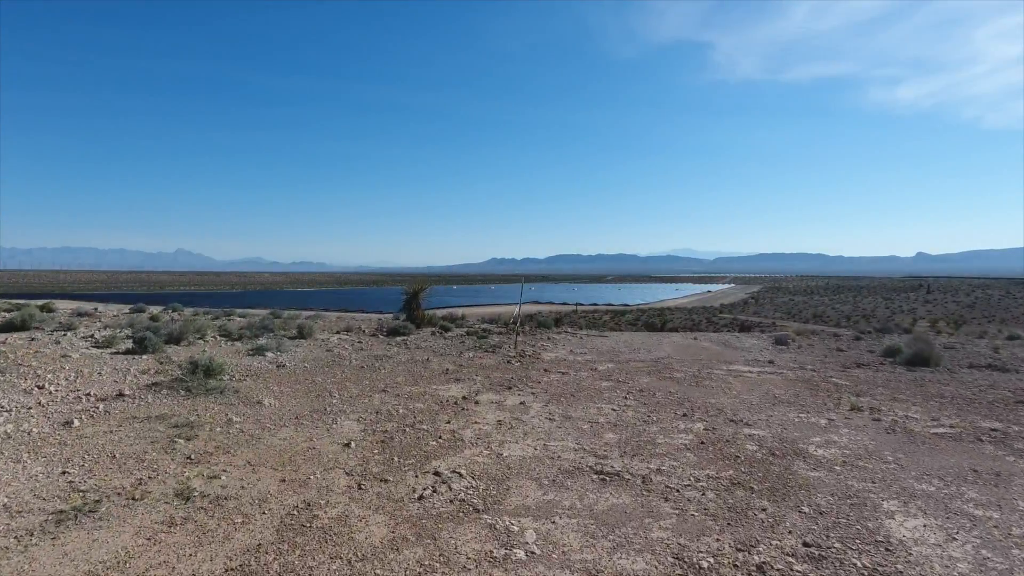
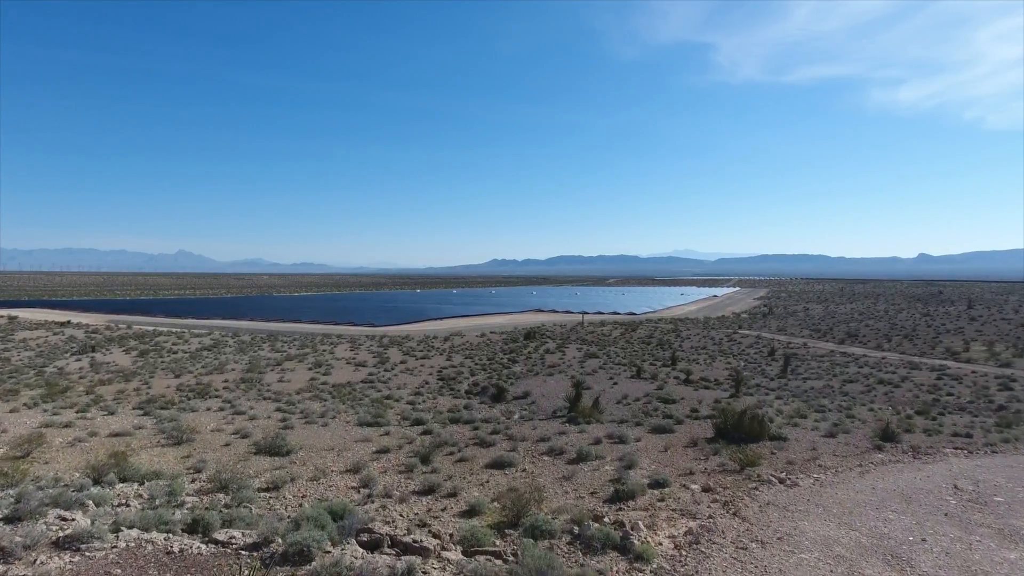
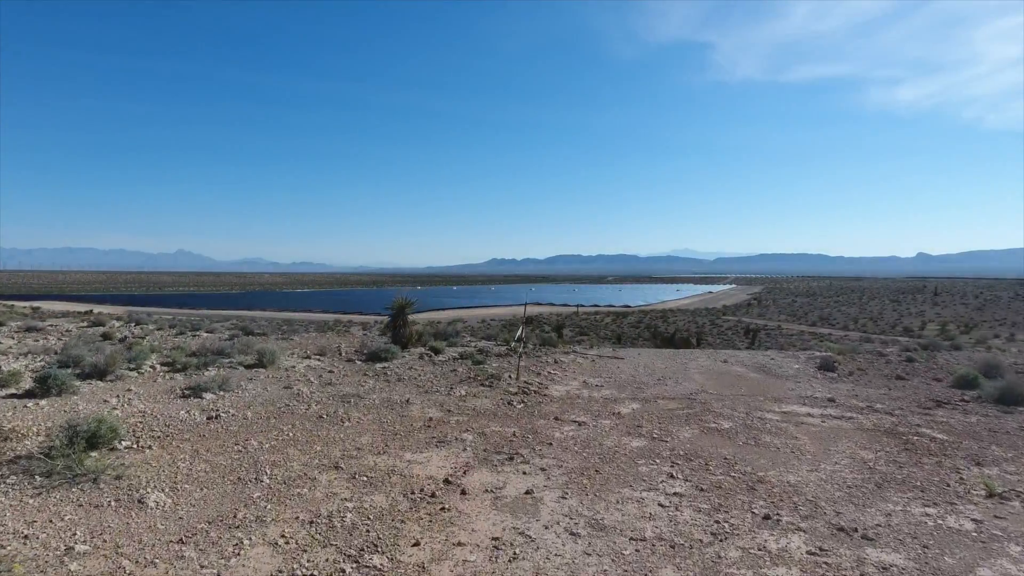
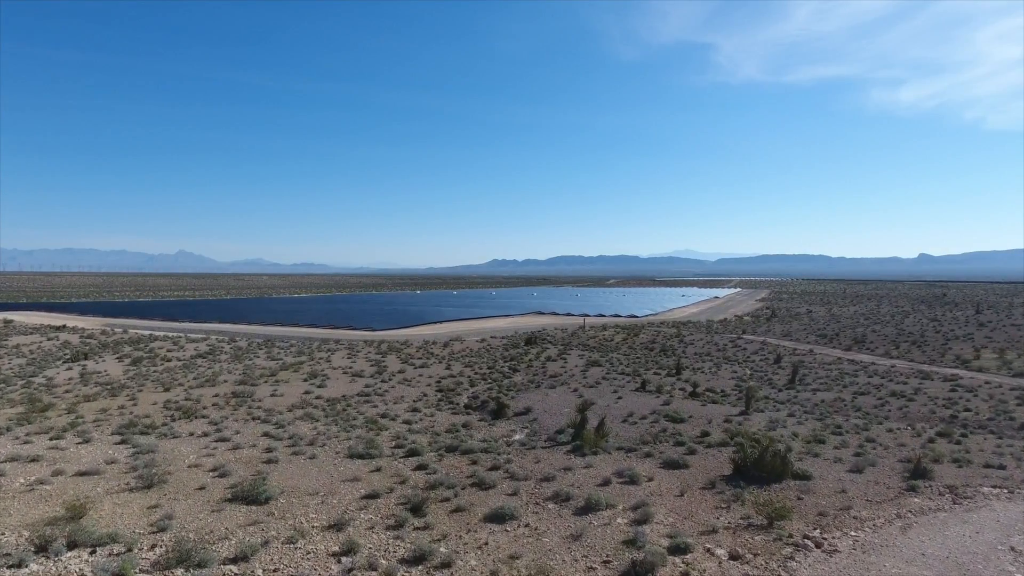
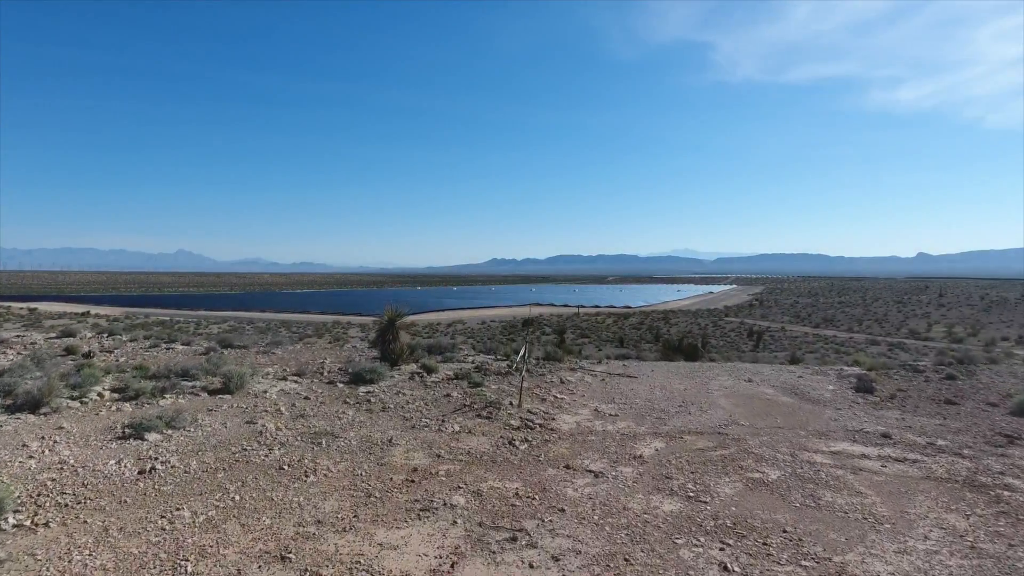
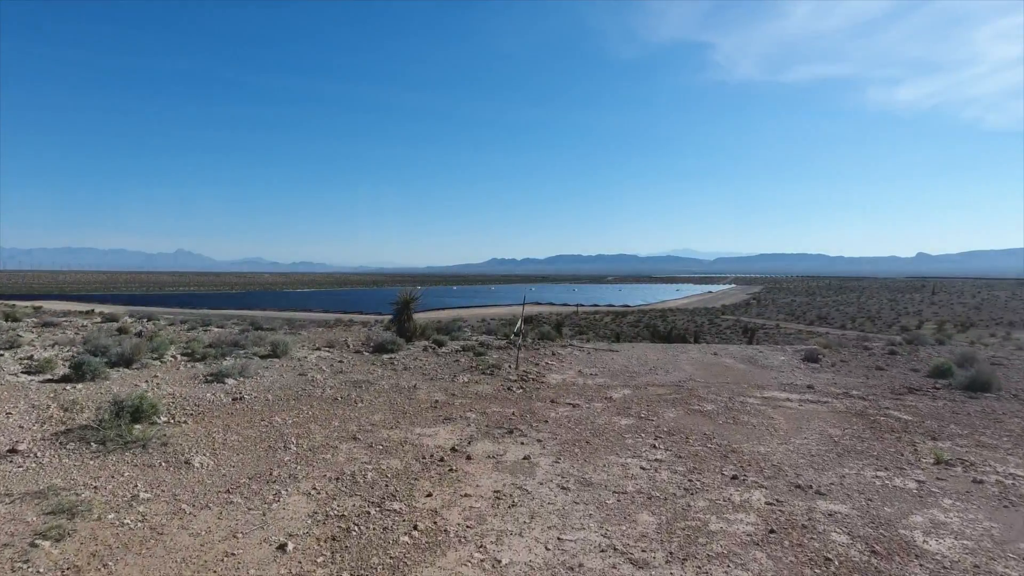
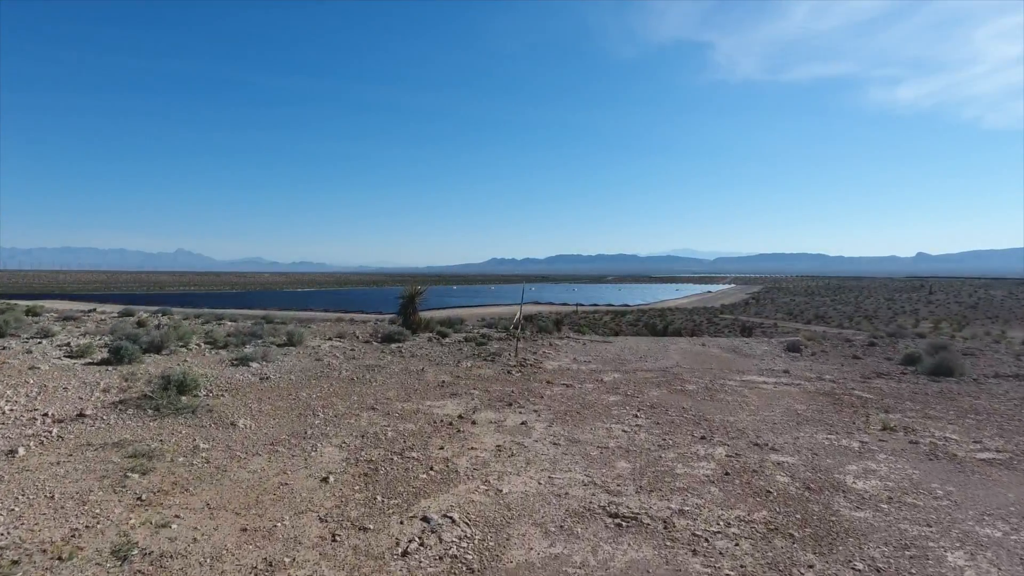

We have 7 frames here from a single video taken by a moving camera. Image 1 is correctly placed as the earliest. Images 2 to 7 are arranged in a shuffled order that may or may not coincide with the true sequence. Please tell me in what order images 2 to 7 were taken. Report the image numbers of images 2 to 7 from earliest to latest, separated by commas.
7, 6, 3, 5, 2, 4
